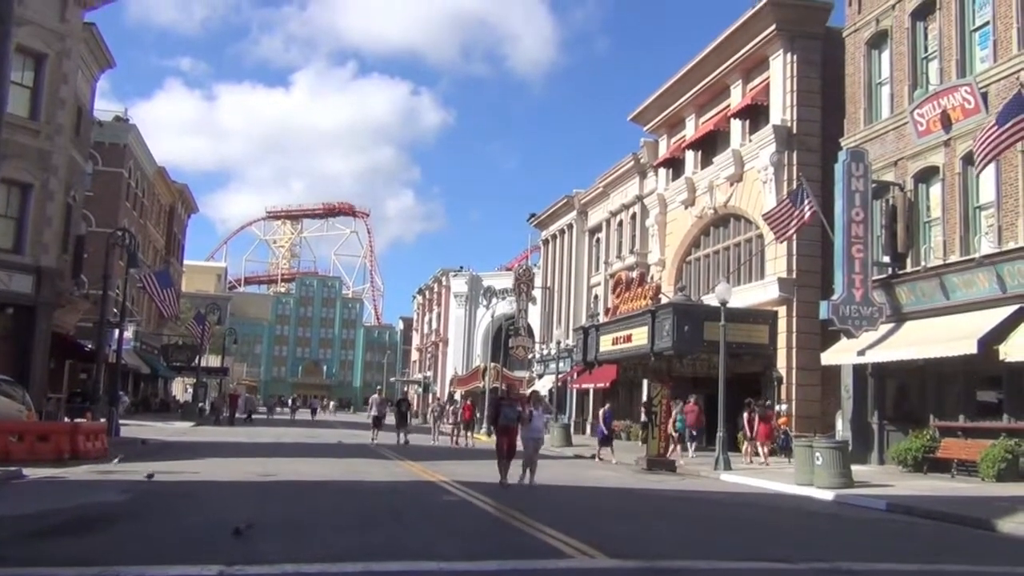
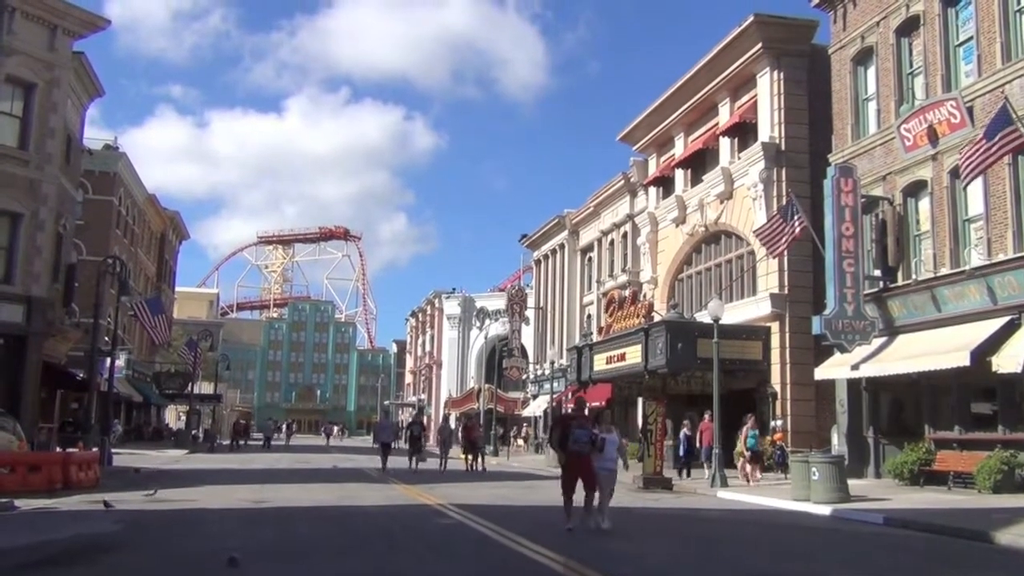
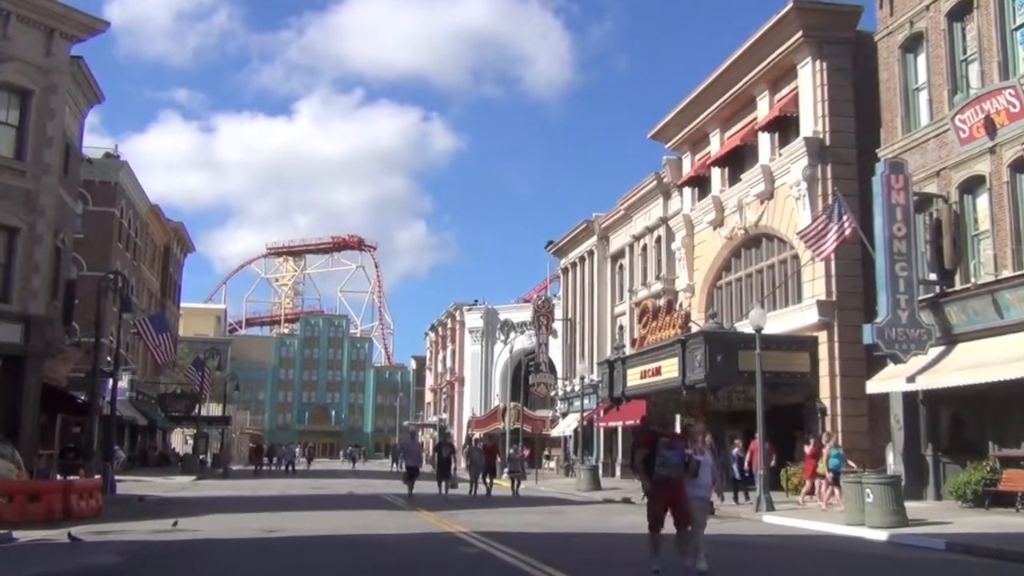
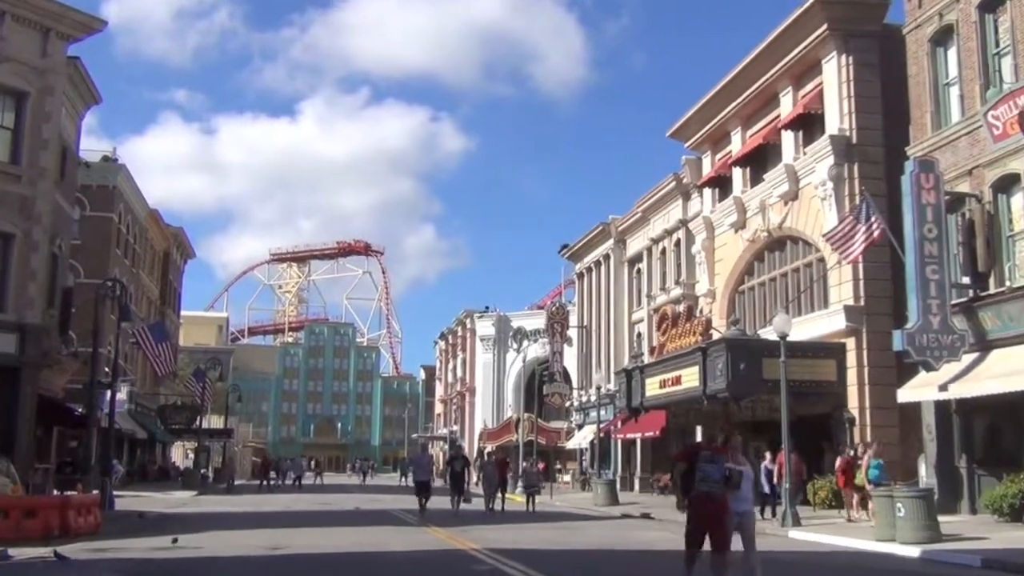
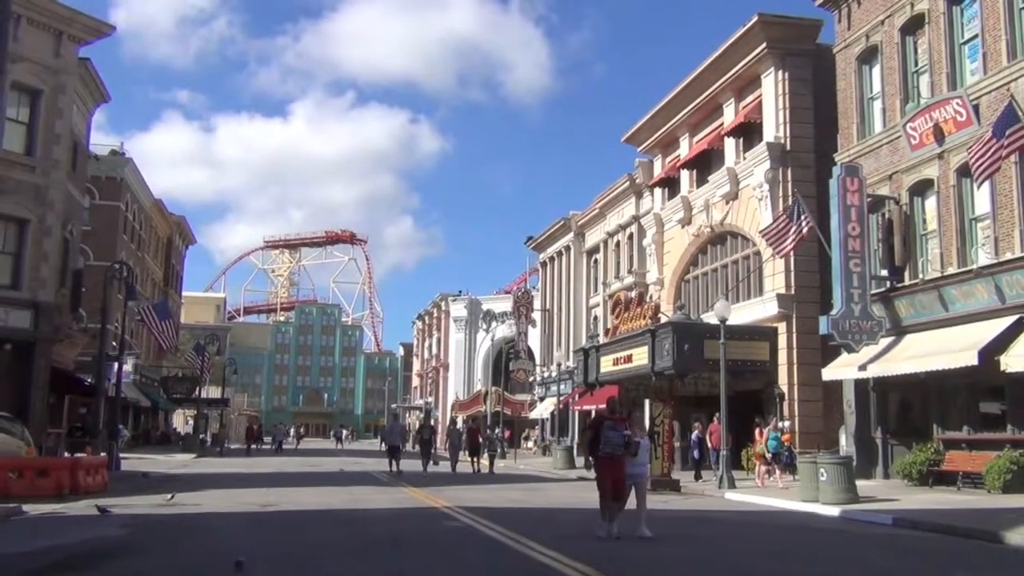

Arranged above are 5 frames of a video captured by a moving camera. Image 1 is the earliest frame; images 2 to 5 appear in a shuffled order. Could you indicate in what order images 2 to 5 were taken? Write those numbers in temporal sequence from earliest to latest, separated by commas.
2, 5, 3, 4
